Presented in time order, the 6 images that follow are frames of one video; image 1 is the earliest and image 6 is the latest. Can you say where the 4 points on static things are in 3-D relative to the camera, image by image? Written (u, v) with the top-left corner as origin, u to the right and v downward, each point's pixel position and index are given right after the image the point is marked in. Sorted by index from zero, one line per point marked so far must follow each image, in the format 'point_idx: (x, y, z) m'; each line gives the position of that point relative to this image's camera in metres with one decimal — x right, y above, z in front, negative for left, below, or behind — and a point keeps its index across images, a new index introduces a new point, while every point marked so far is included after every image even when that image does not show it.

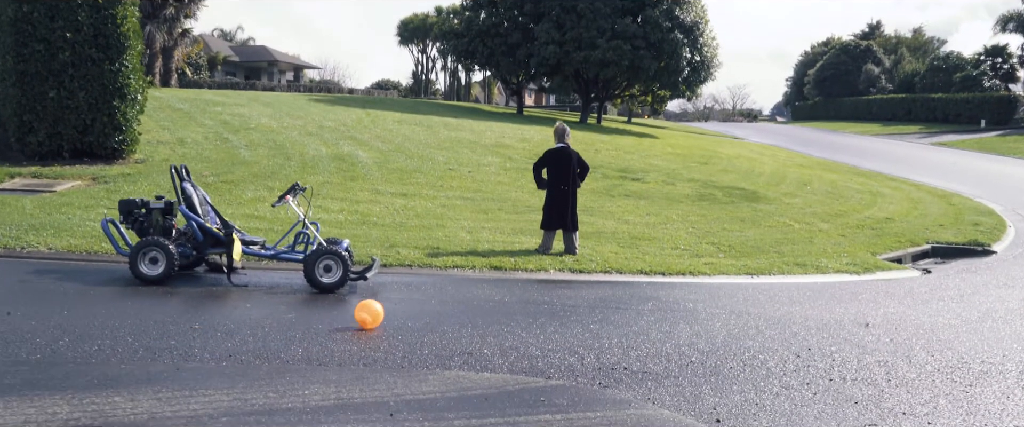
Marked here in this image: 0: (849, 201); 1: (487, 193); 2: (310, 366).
0: (+6.1, +0.2, +18.7) m
1: (-0.4, +0.3, +13.9) m
2: (-0.8, -0.6, +4.1) m
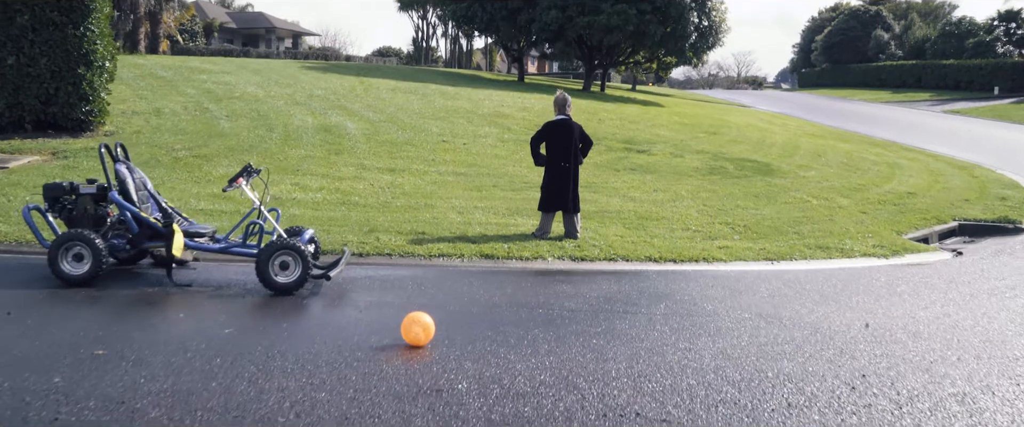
0: (+6.1, +0.7, +17.7) m
1: (-0.4, +0.6, +12.9) m
2: (-0.9, -0.6, +3.1) m
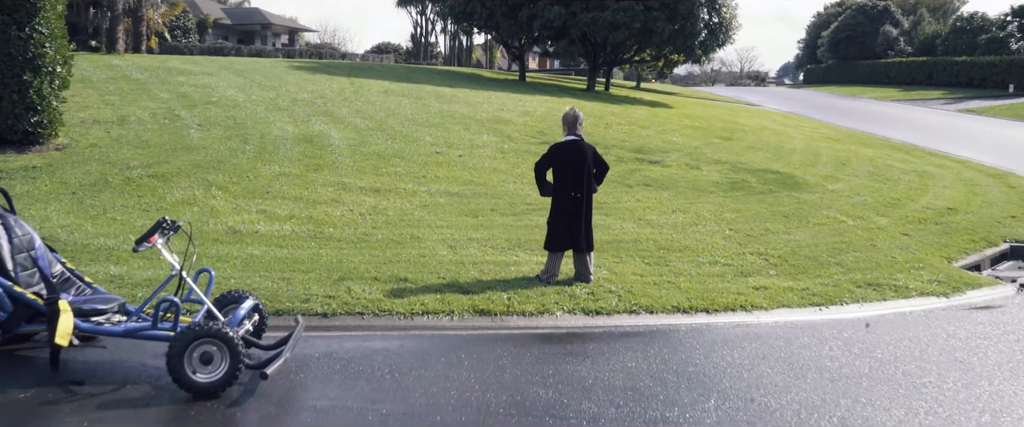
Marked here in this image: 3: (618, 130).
0: (+6.1, +0.4, +16.3) m
1: (-0.4, +0.3, +11.5) m
2: (-0.9, -0.9, +1.7) m
3: (+1.9, +1.5, +18.9) m
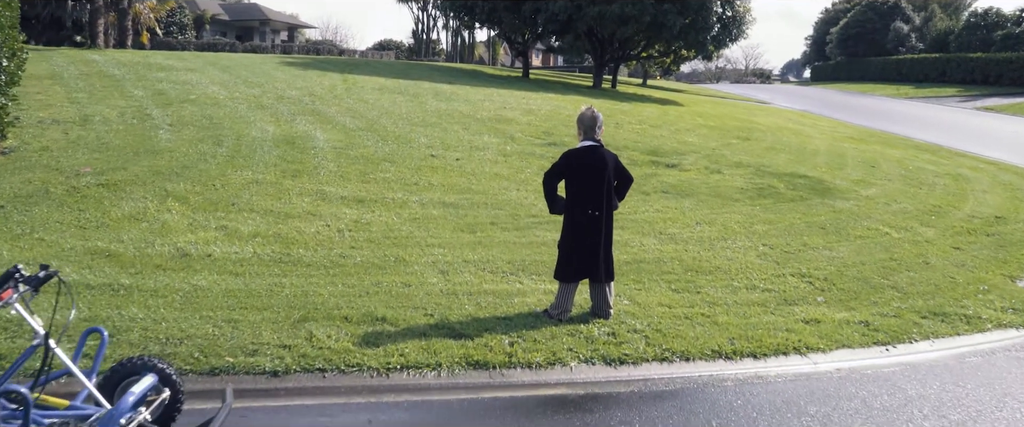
0: (+6.2, +0.3, +15.0) m
1: (-0.4, +0.2, +10.1) m
2: (-0.9, -1.1, +0.4) m
3: (+2.0, +1.4, +17.5) m
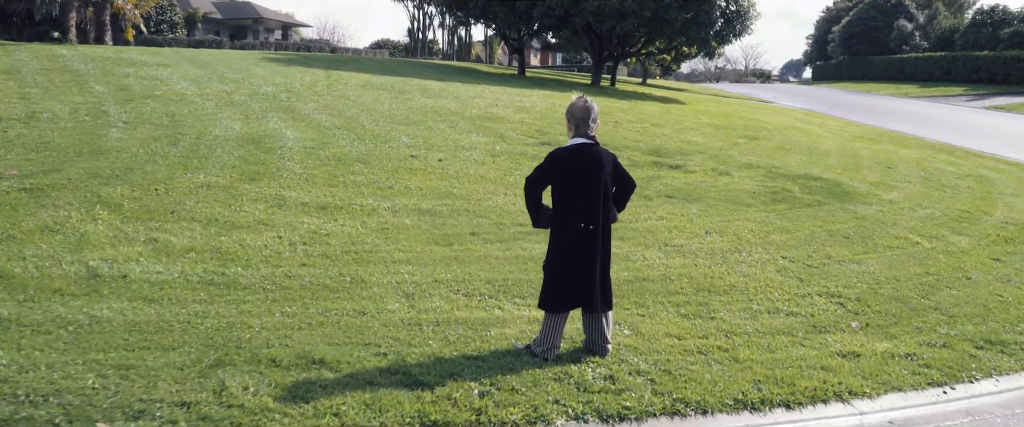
0: (+6.1, +0.2, +13.8) m
1: (-0.5, +0.1, +9.0) m
2: (-1.0, -1.1, -0.8) m
3: (+1.9, +1.4, +16.4) m
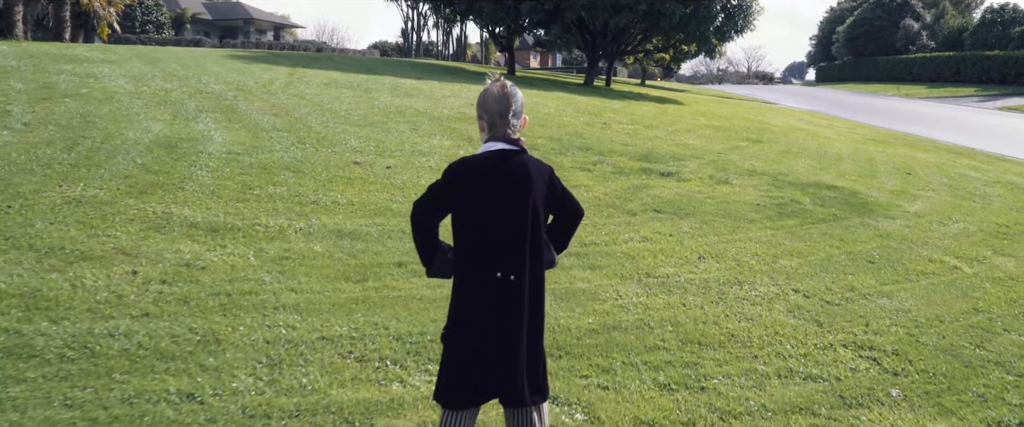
0: (+5.7, +0.1, +12.1) m
1: (-0.8, 0.0, +7.3) m
2: (-1.4, -1.3, -2.4) m
3: (+1.5, +1.2, +14.7) m
